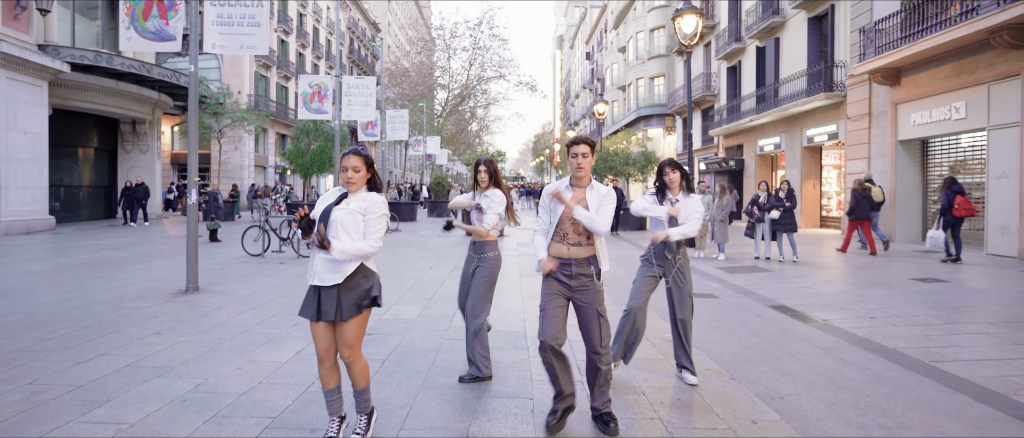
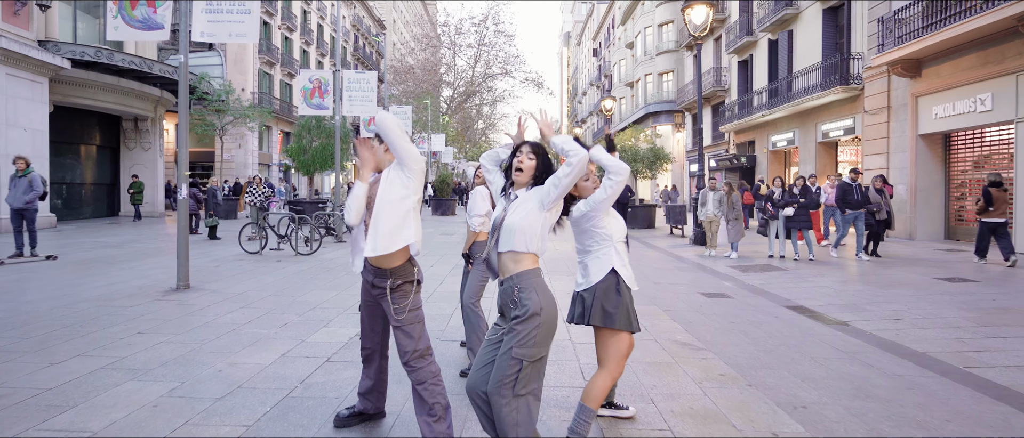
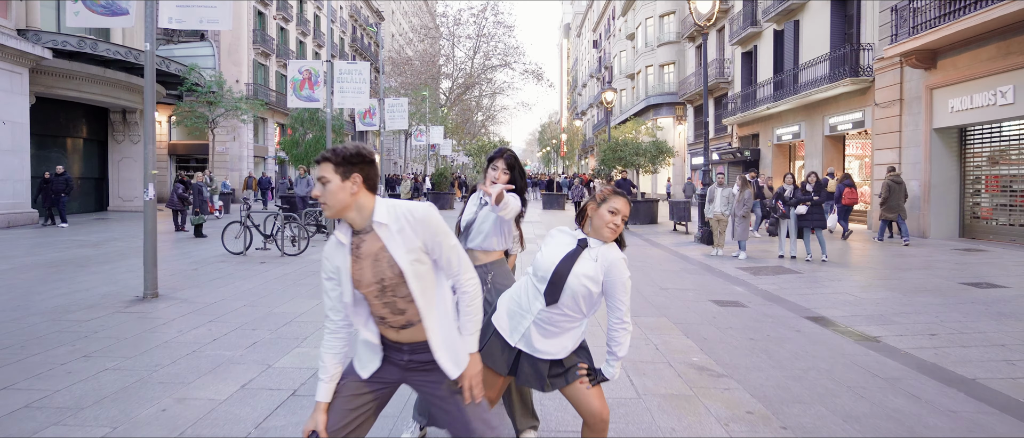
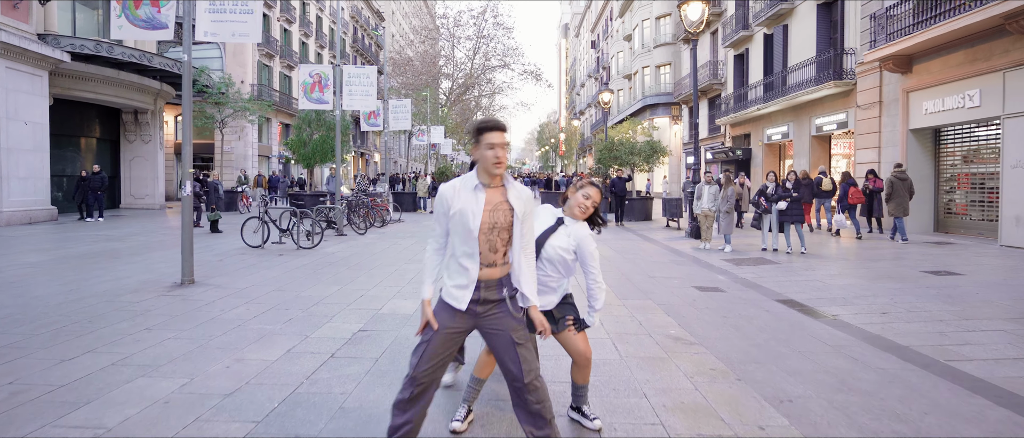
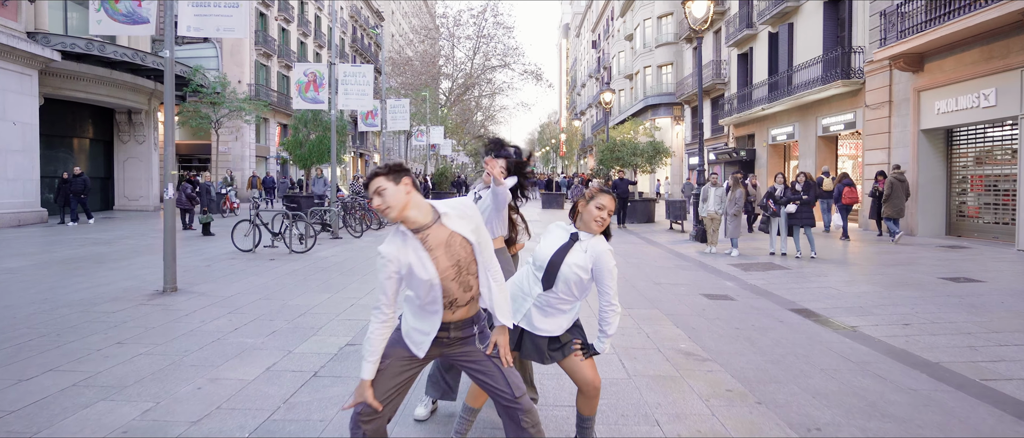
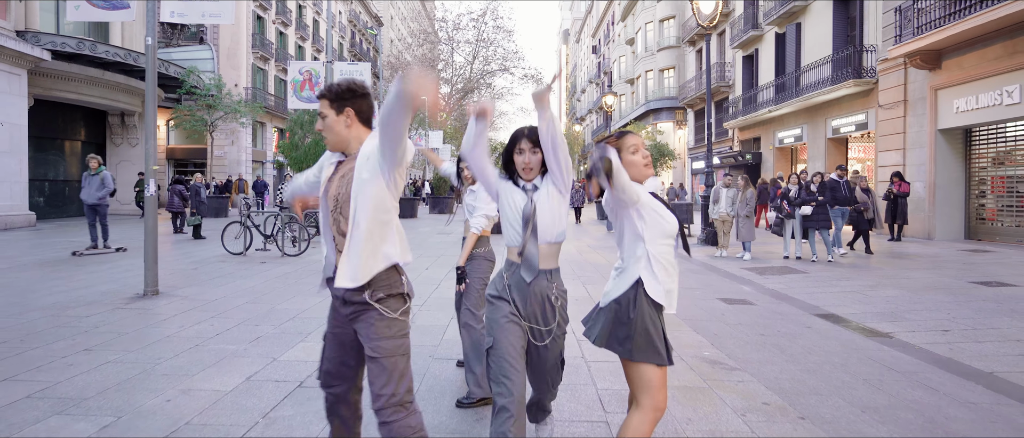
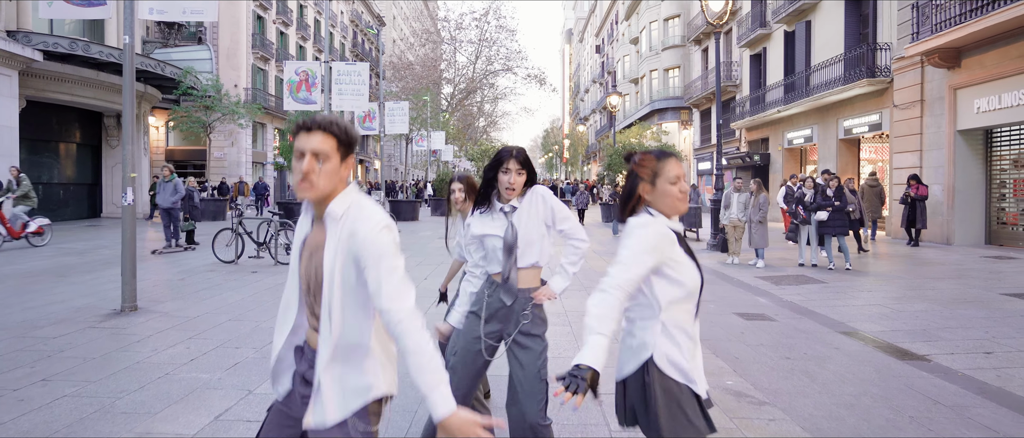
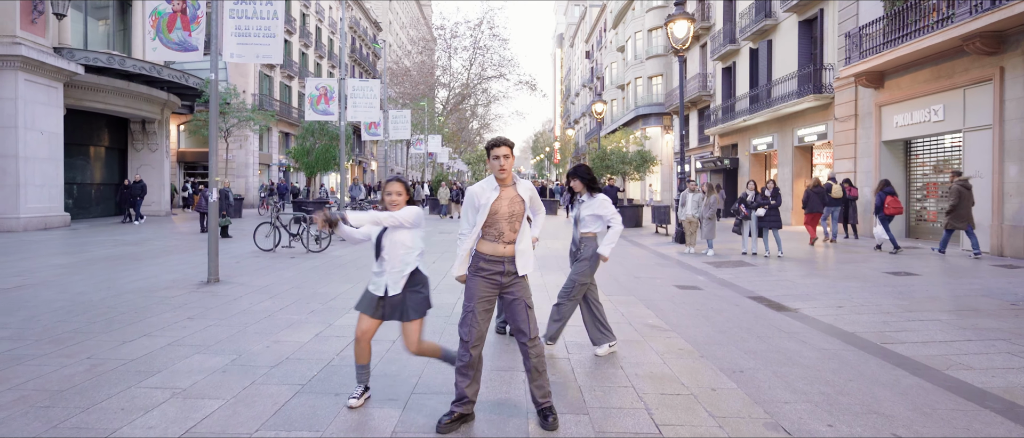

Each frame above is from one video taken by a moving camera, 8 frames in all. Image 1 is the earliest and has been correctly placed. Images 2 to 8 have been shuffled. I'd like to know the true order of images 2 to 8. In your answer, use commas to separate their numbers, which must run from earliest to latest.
8, 4, 5, 3, 7, 6, 2
